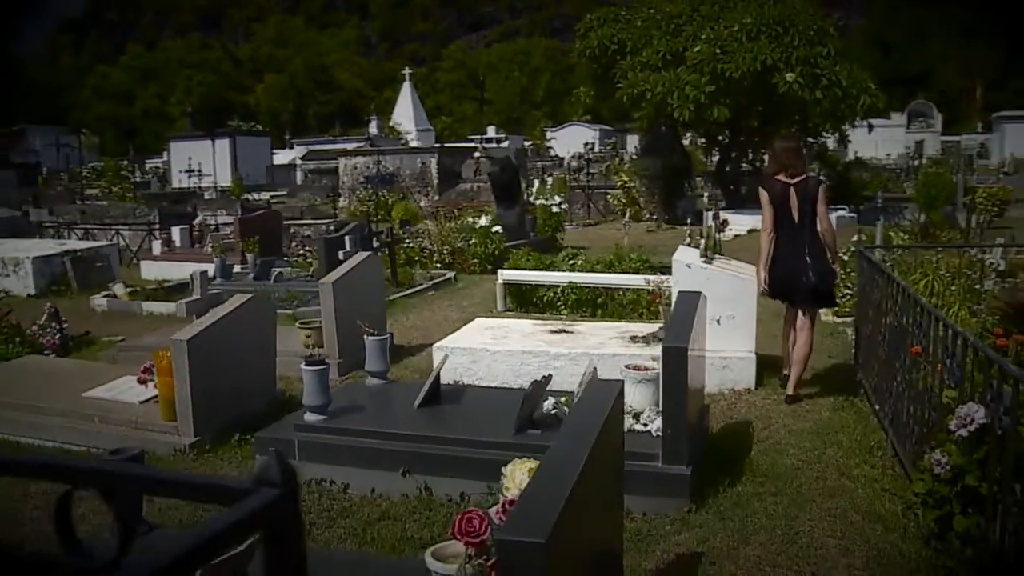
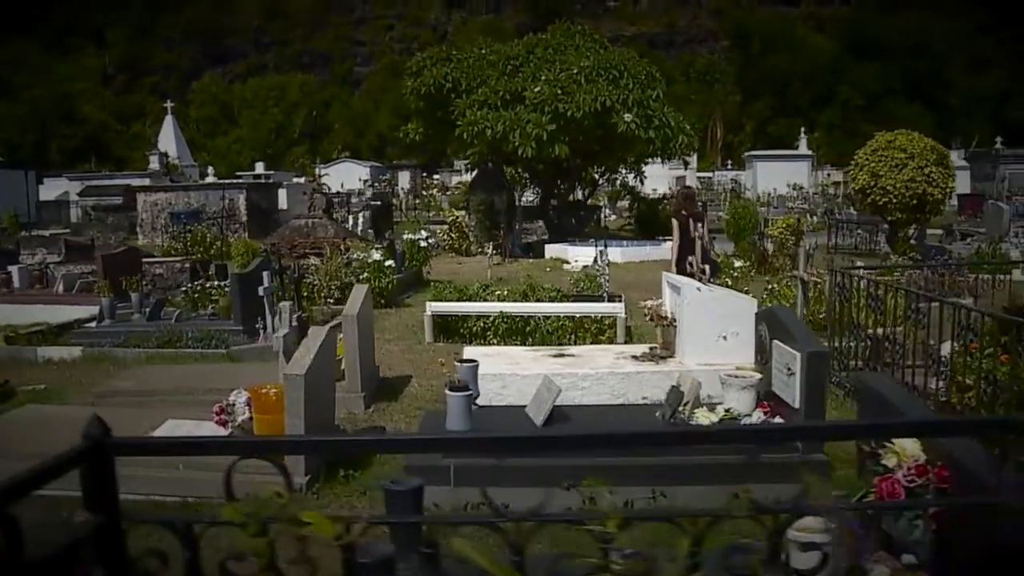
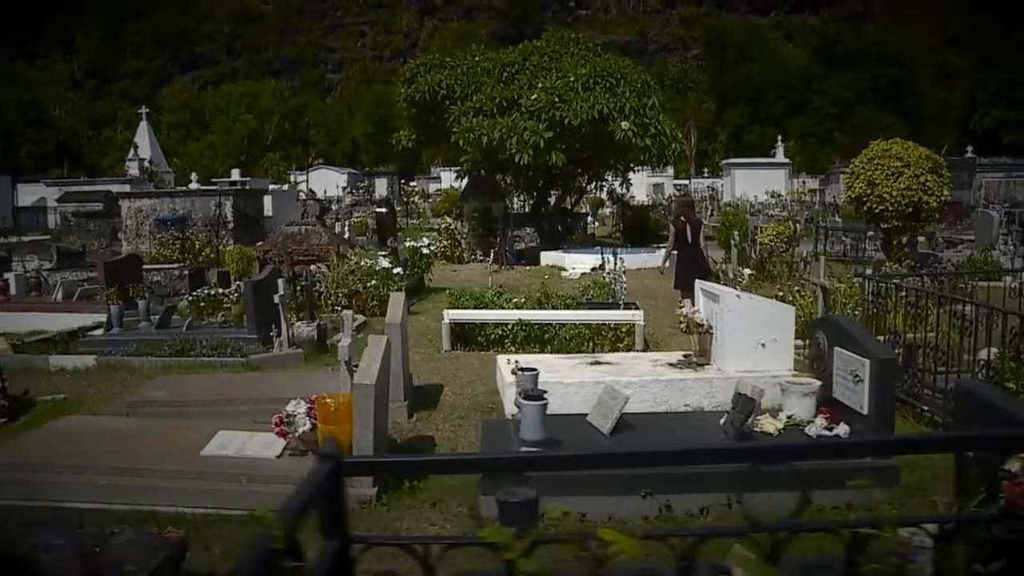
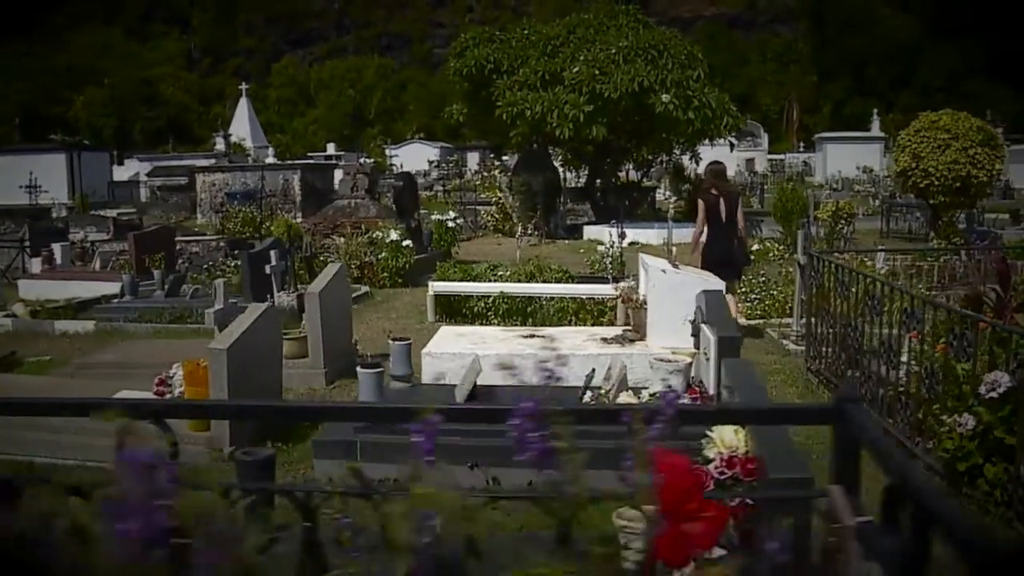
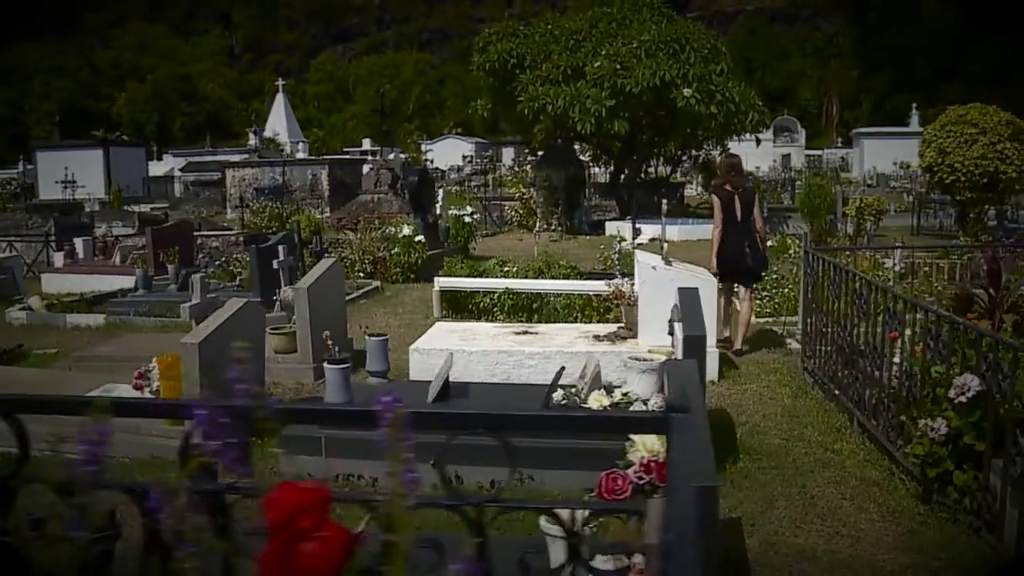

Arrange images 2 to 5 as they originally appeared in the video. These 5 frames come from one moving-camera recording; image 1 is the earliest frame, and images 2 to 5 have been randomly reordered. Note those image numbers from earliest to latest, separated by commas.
5, 4, 2, 3
